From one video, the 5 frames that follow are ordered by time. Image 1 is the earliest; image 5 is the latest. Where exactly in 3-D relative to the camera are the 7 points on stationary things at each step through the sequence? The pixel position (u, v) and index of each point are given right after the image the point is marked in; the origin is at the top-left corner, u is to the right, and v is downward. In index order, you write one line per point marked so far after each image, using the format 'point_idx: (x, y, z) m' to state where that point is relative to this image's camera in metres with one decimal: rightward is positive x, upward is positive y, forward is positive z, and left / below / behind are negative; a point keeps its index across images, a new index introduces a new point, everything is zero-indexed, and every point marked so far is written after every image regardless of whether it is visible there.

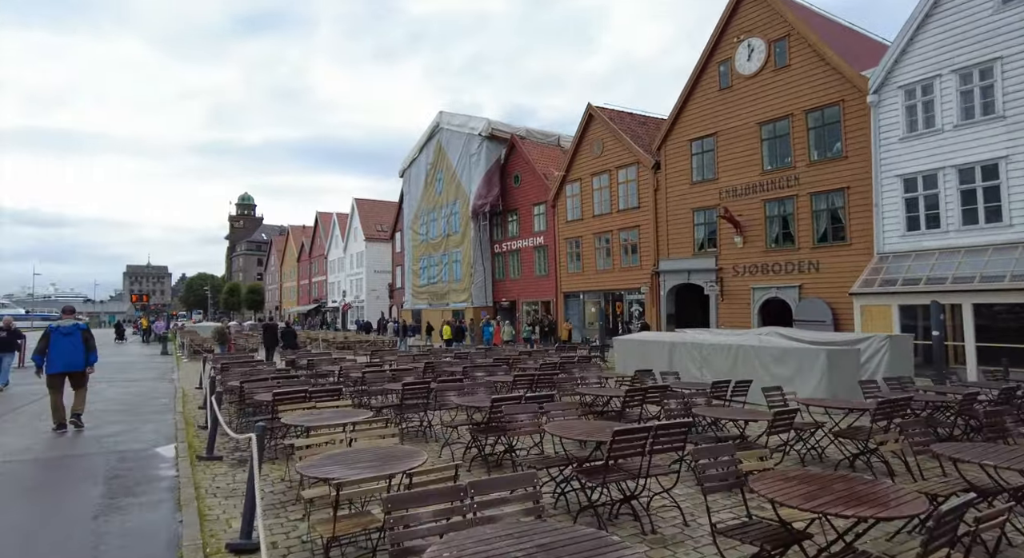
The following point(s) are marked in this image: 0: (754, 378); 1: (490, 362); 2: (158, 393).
0: (+5.2, -2.2, +13.2) m
1: (-0.5, -2.0, +14.9) m
2: (-8.7, -2.8, +15.1) m
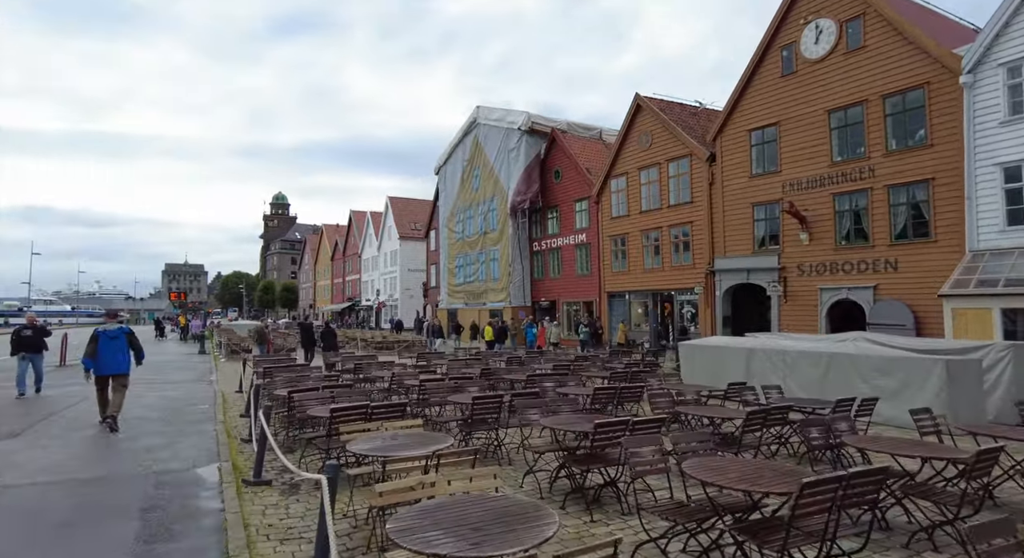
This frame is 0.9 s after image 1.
0: (+6.5, -2.1, +11.8) m
1: (+0.8, -2.0, +13.7) m
2: (-7.3, -2.8, +14.3) m
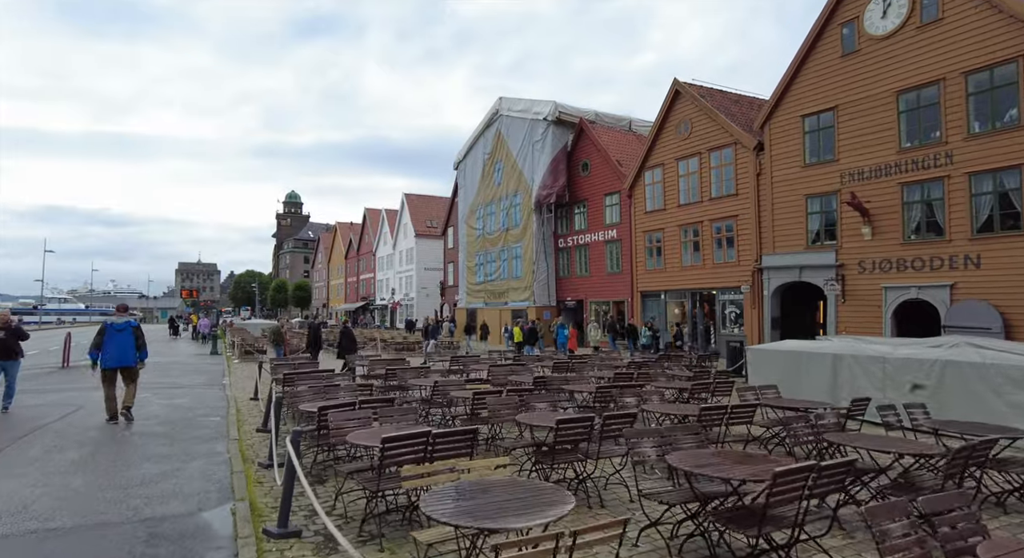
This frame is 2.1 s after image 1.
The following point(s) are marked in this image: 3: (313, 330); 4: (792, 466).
0: (+7.5, -2.1, +9.9) m
1: (+1.9, -1.9, +12.0) m
2: (-6.3, -2.6, +12.7) m
3: (-6.4, -1.6, +19.6) m
4: (+1.9, -1.2, +4.1) m
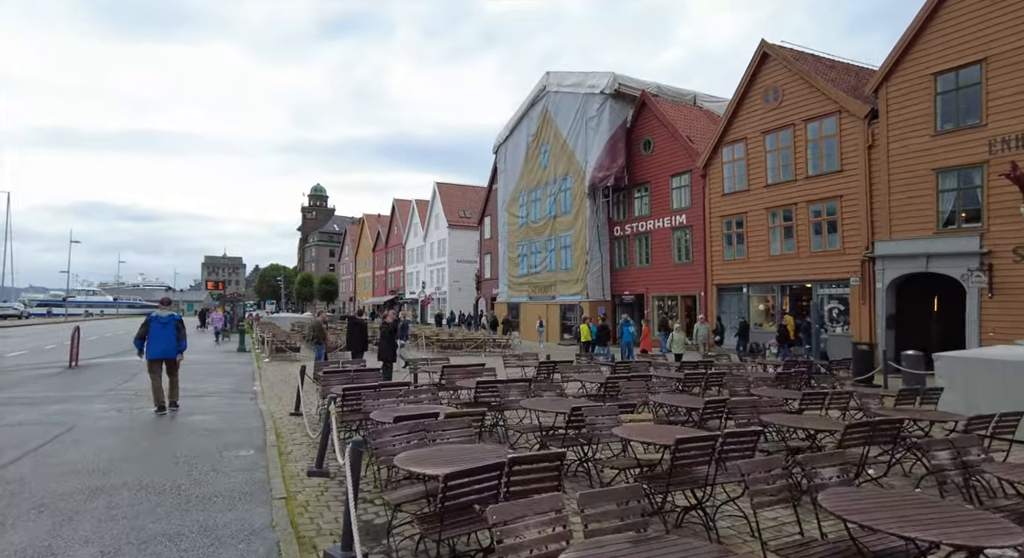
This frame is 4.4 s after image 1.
0: (+9.4, -1.8, +6.4) m
1: (+3.8, -1.6, +8.6) m
2: (-4.3, -2.3, +9.6) m
3: (-4.2, -1.3, +16.6) m
4: (+3.6, -1.0, +0.8) m
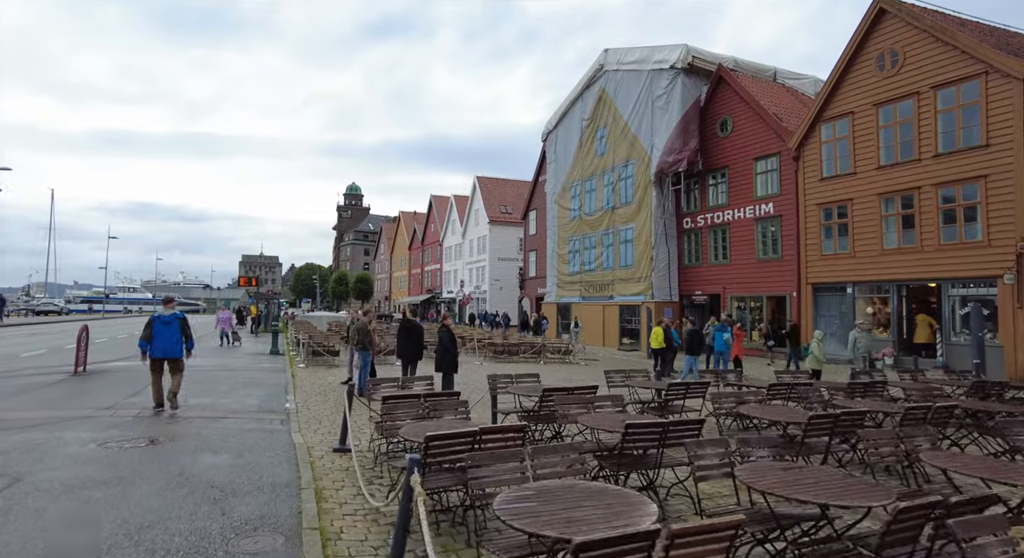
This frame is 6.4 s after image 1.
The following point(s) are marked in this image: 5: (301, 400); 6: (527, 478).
0: (+10.8, -1.7, +2.7) m
1: (+5.3, -1.5, +5.2) m
2: (-2.7, -2.1, +6.6) m
3: (-2.2, -1.1, +13.6) m
4: (+4.7, -0.9, -2.6) m
5: (-4.2, -2.4, +12.3) m
6: (+0.1, -1.4, +4.7) m
